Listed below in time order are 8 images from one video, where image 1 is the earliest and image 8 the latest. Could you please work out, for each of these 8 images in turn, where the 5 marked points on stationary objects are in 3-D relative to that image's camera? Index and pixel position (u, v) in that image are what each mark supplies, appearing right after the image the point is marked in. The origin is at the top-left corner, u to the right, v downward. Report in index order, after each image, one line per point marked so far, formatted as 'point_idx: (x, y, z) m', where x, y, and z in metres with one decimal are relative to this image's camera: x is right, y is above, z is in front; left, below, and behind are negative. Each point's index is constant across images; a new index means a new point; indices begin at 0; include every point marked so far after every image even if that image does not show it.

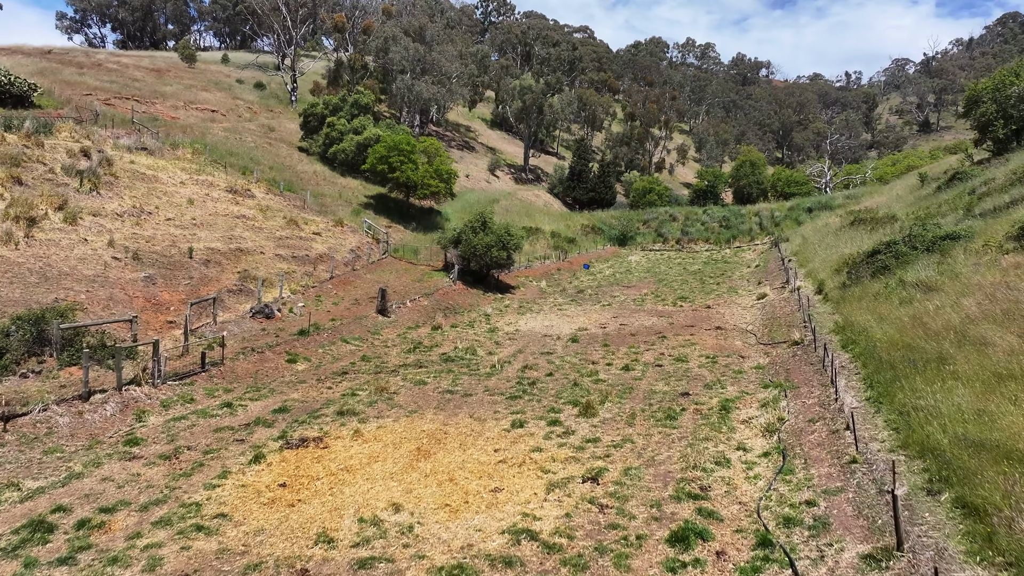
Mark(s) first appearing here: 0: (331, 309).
0: (-4.8, -0.6, +19.1) m
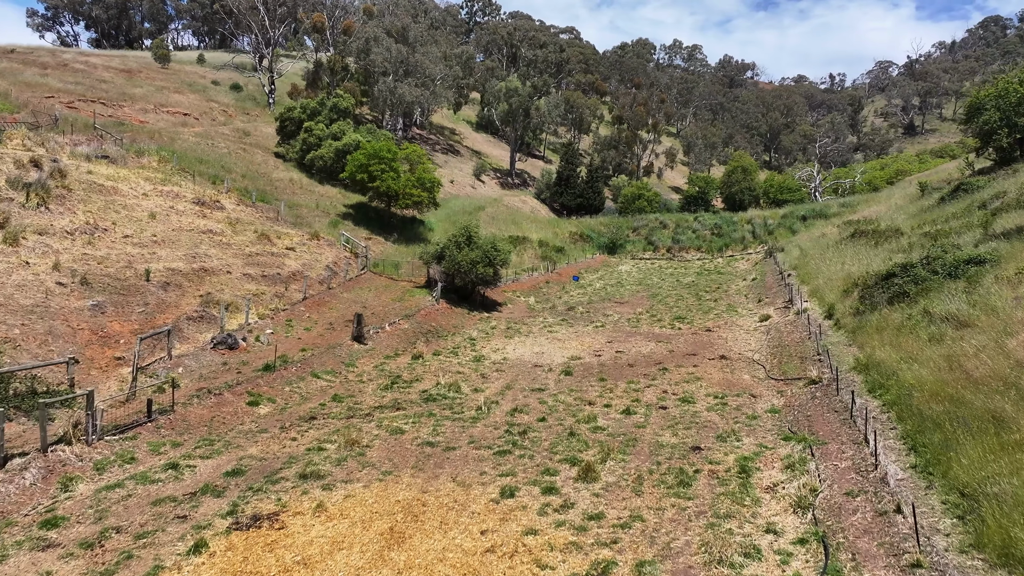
0: (-5.2, -1.2, +17.6) m
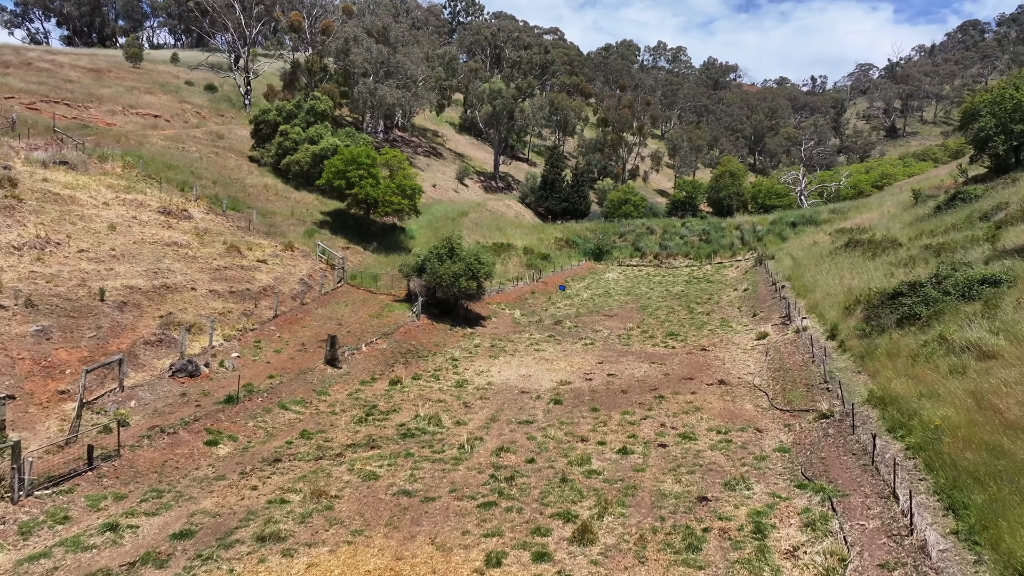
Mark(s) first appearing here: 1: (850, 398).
0: (-5.5, -1.7, +16.3) m
1: (+5.9, -1.9, +12.4) m
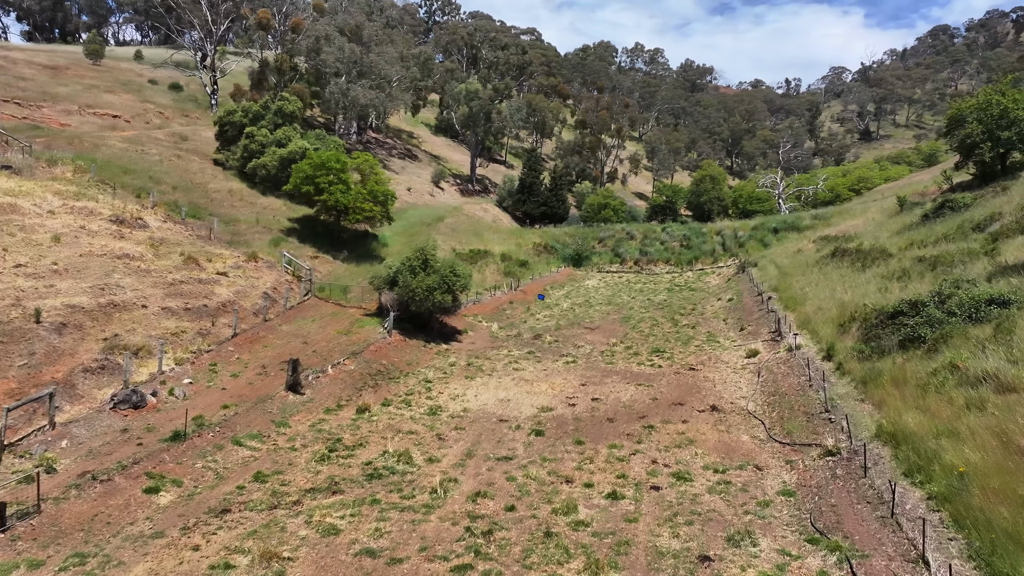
0: (-6.0, -2.1, +15.0) m
1: (+5.6, -2.3, +11.4) m
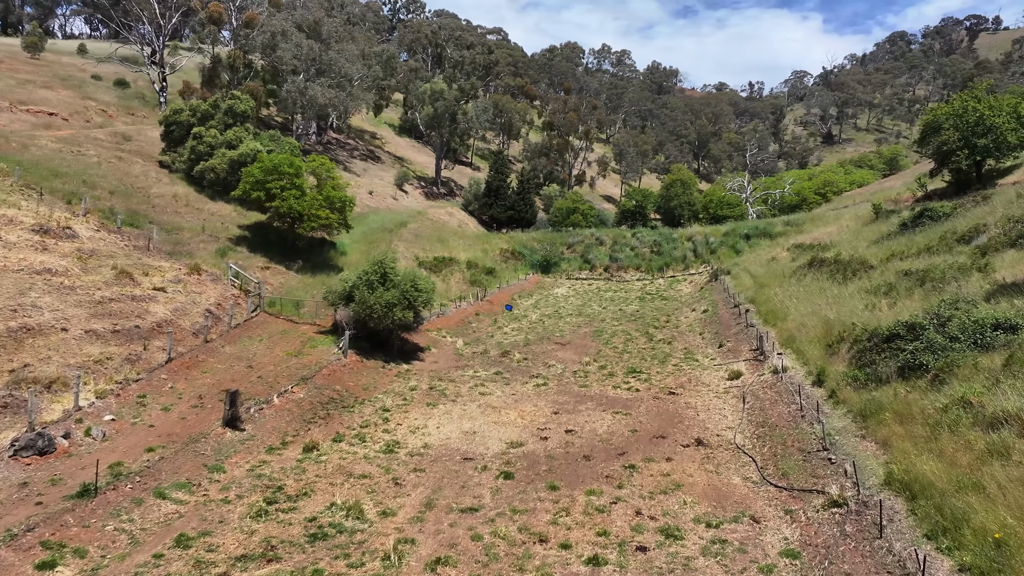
0: (-6.6, -2.6, +13.2) m
1: (+5.1, -2.7, +10.2) m
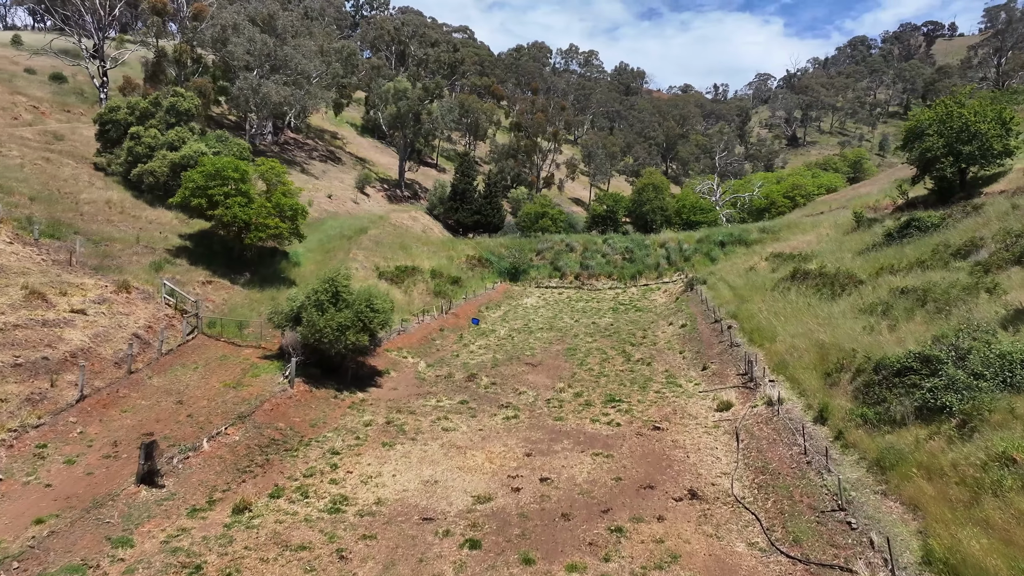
0: (-7.1, -3.1, +11.1) m
1: (+4.7, -3.2, +8.6) m
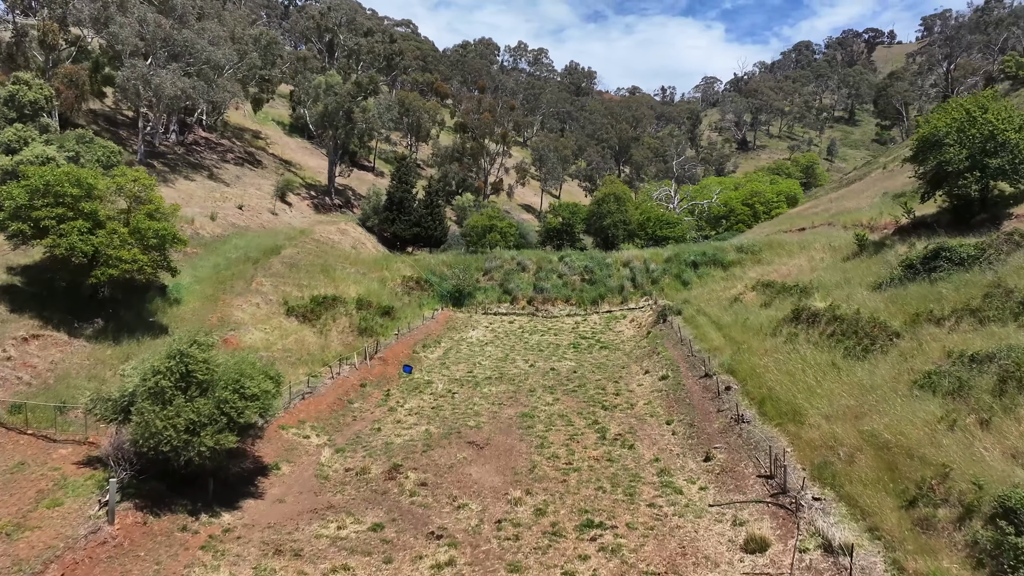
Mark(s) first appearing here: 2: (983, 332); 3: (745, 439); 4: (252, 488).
0: (-7.8, -4.4, +5.3) m
1: (+4.2, -4.5, +3.7) m
2: (+9.7, -0.9, +14.7) m
3: (+4.8, -3.1, +14.7) m
4: (-5.0, -3.8, +13.6) m
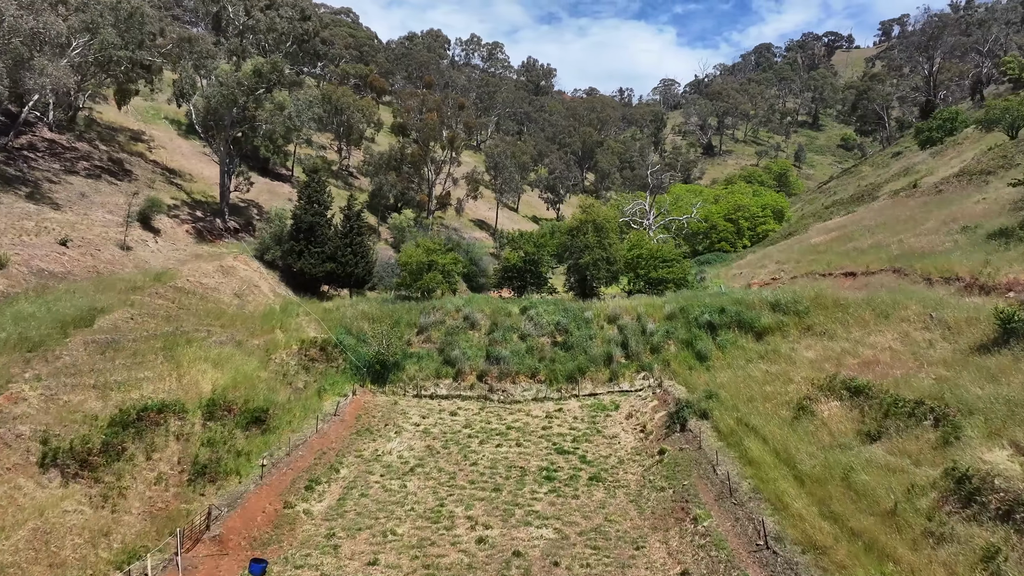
0: (-7.9, -6.8, -5.3) m
1: (+4.2, -6.9, -6.1) m
2: (+9.0, -3.2, +5.2) m
3: (+4.1, -5.5, +4.9) m
4: (-5.6, -6.2, +3.2) m
